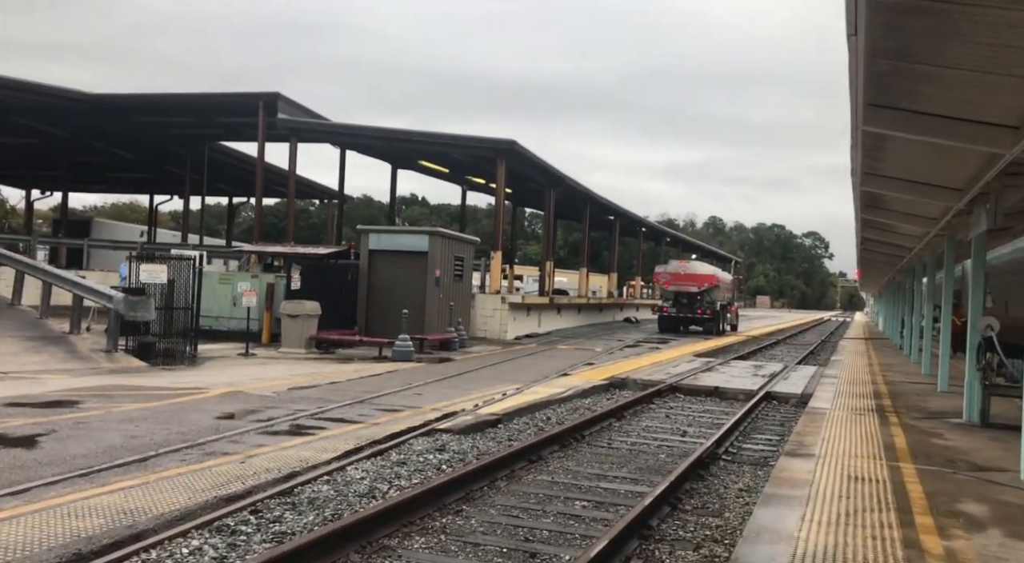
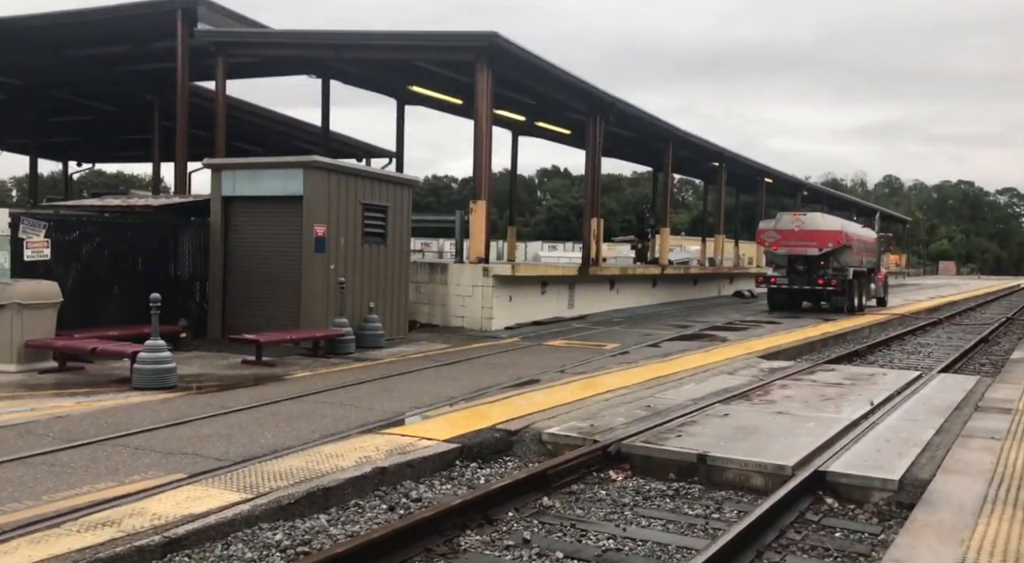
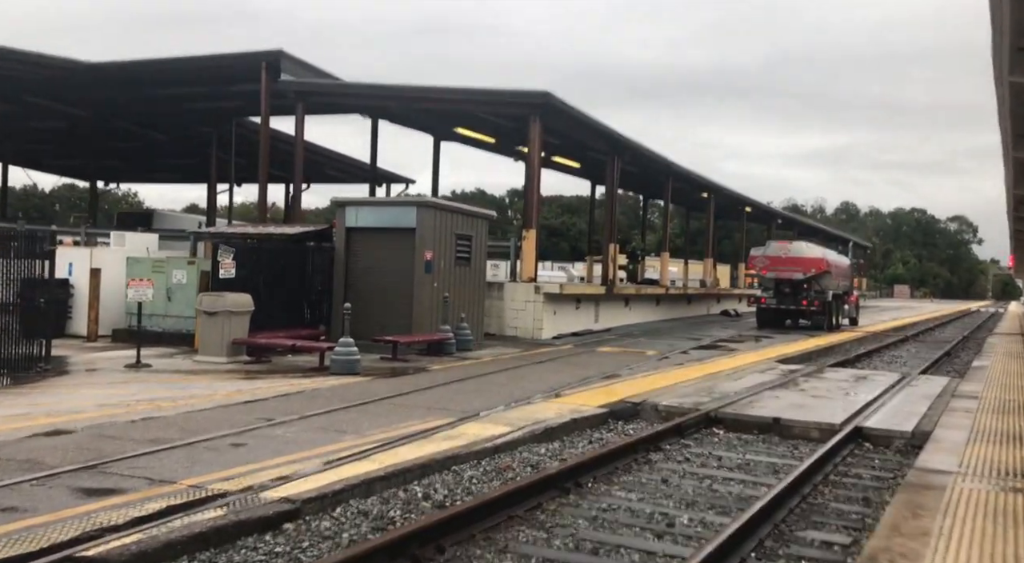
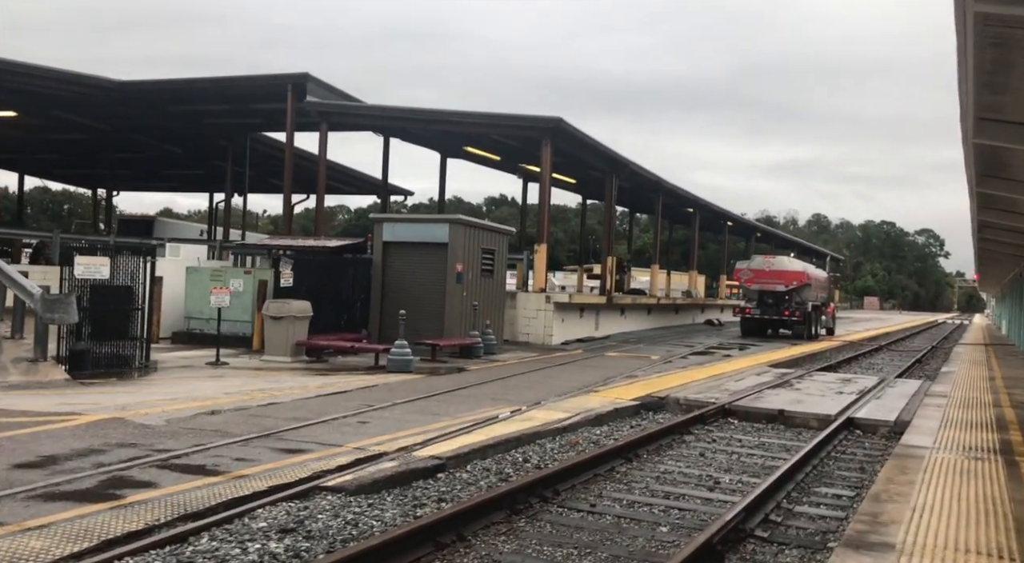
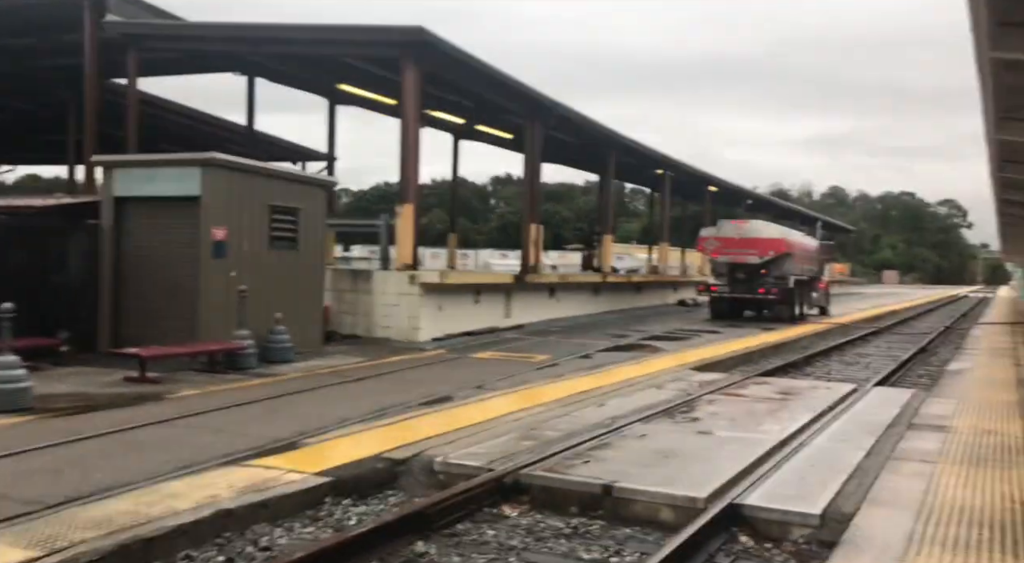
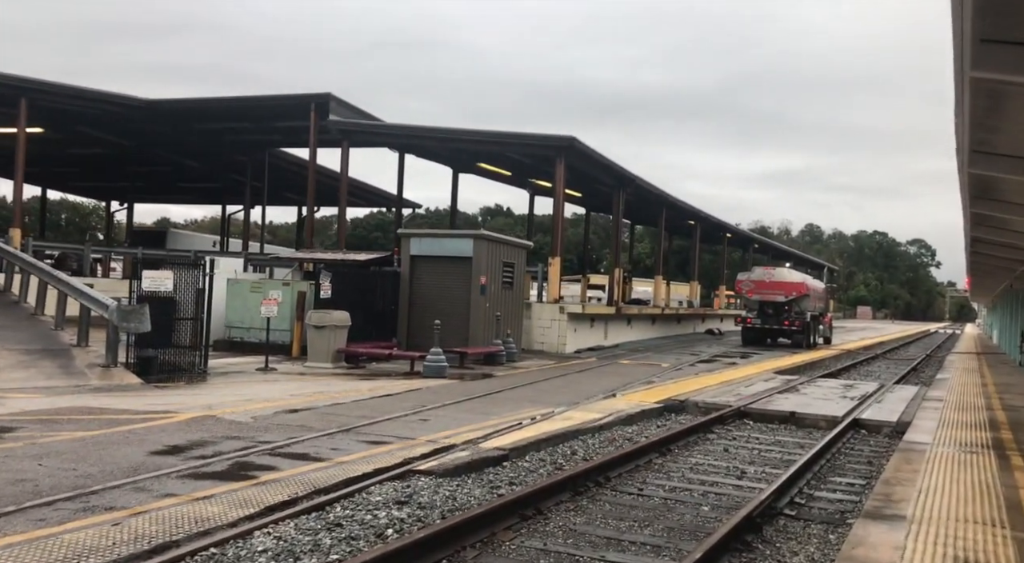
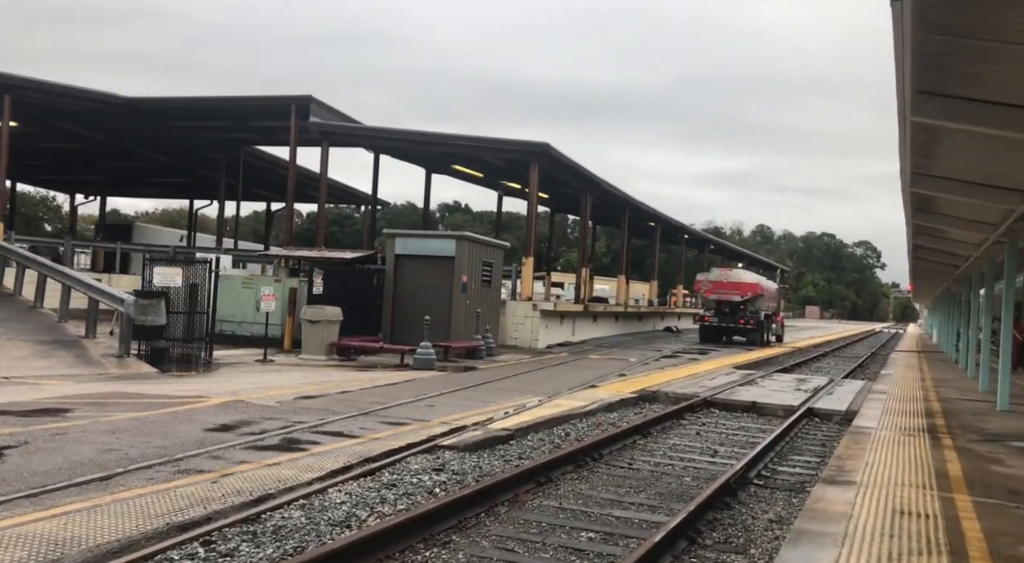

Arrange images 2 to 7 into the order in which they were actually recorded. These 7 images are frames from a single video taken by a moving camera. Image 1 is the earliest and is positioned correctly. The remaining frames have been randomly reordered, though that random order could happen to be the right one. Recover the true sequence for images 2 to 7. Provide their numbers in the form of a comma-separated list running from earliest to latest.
7, 6, 4, 3, 2, 5
